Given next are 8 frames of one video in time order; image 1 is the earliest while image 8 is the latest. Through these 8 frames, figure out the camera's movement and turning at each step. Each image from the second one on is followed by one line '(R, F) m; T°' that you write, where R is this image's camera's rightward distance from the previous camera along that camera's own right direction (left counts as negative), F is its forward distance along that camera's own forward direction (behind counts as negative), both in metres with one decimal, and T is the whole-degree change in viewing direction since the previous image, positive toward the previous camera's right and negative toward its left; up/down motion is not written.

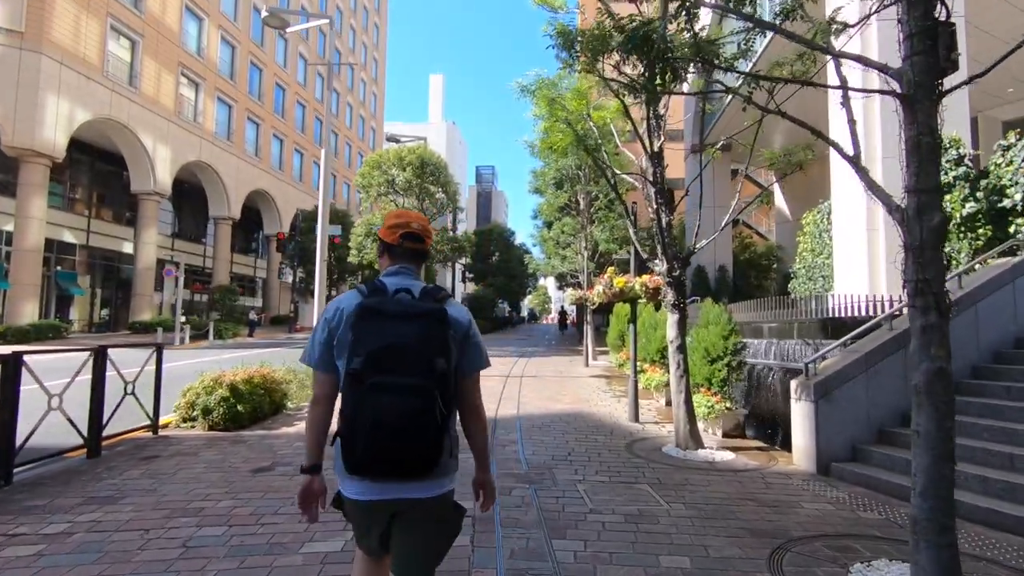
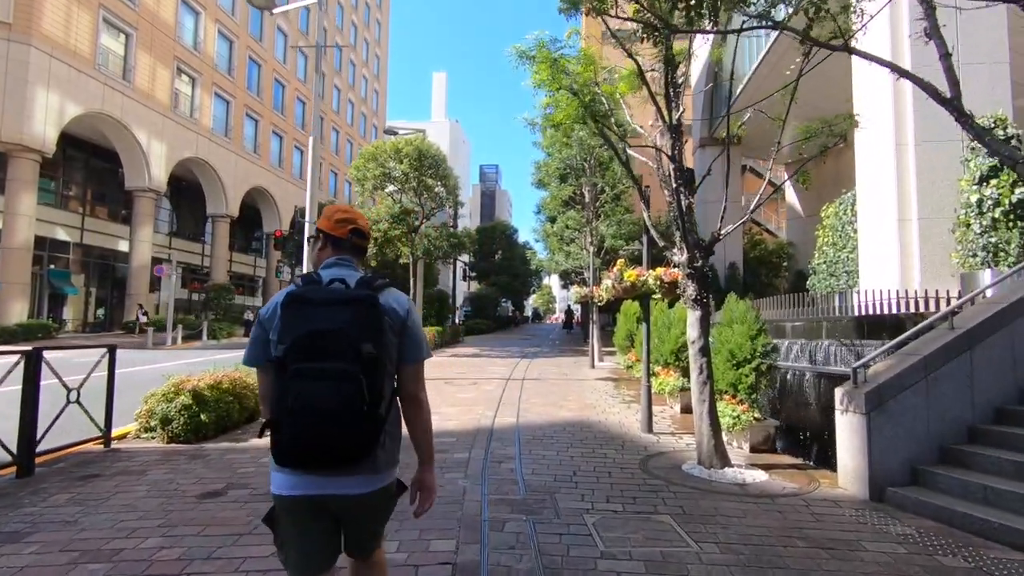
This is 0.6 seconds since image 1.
(+0.1, +0.9) m; 0°
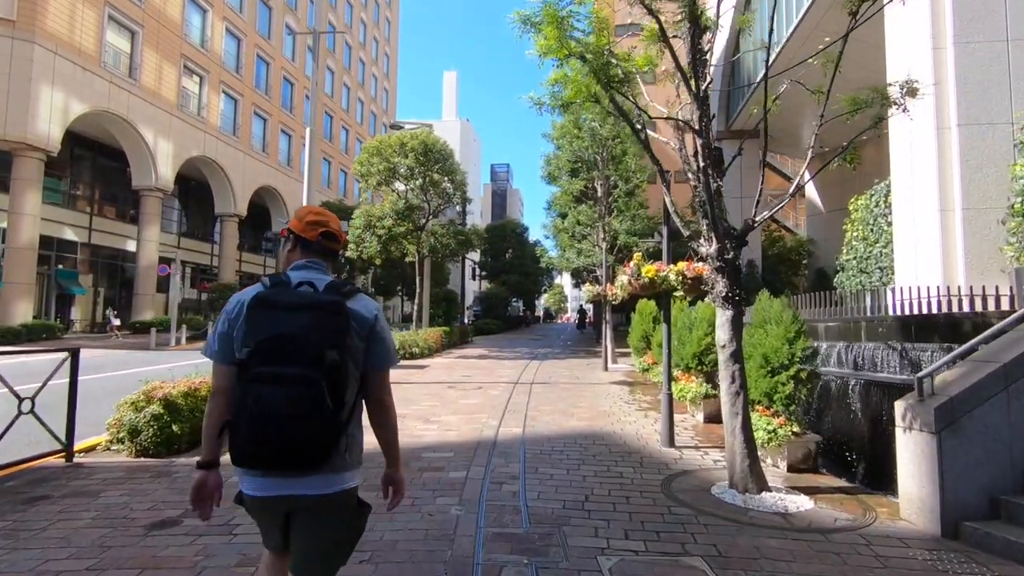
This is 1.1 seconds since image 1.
(+0.1, +0.8) m; -1°
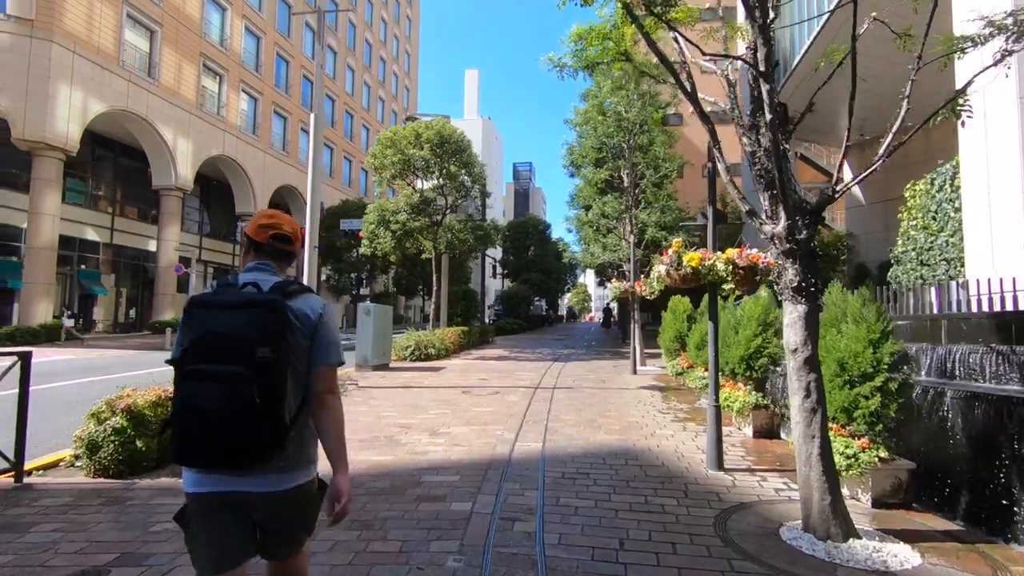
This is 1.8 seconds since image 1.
(+0.1, +1.0) m; -2°
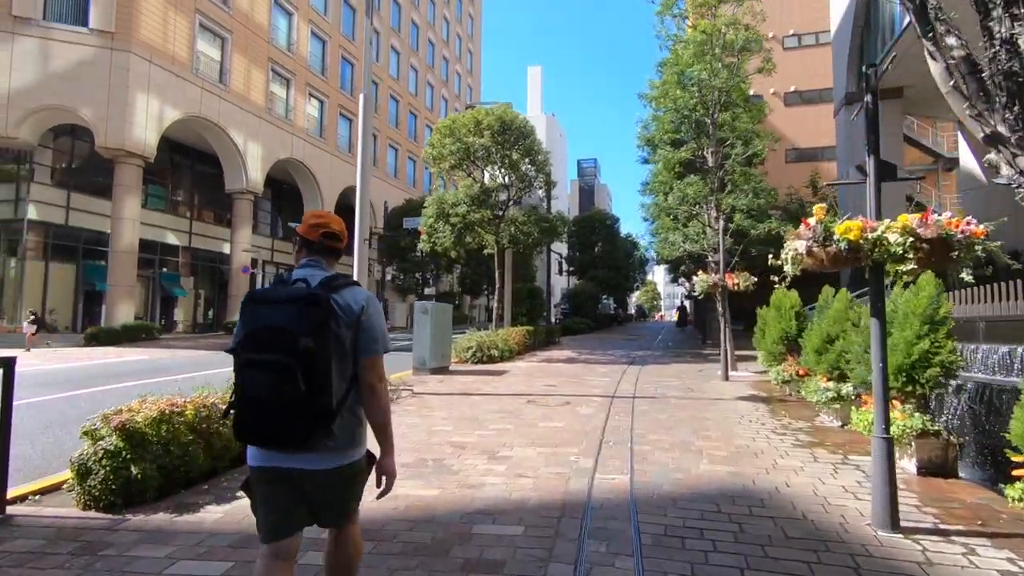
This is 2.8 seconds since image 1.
(-0.1, +1.4) m; -7°
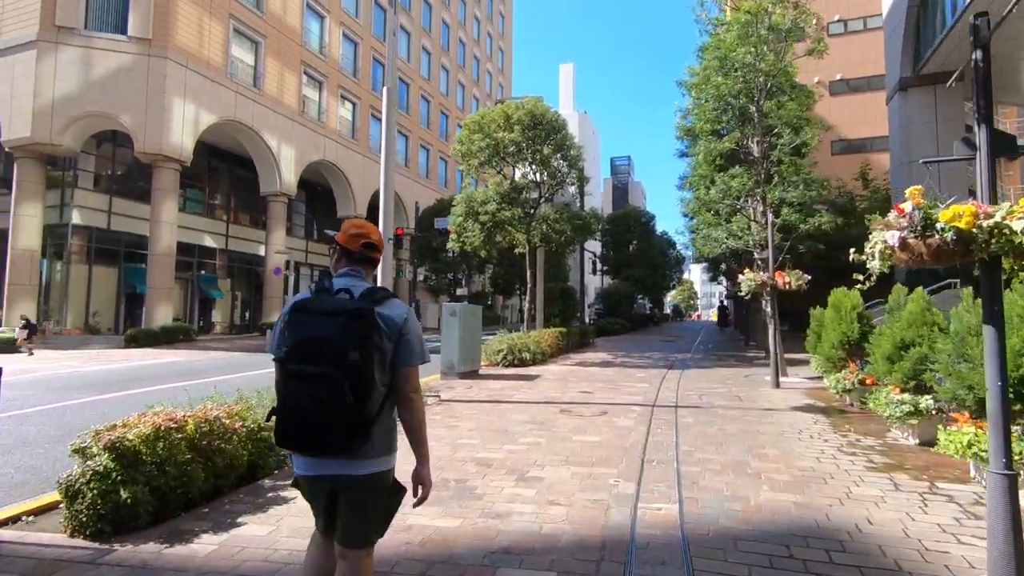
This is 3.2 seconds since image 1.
(0.0, +0.6) m; -3°
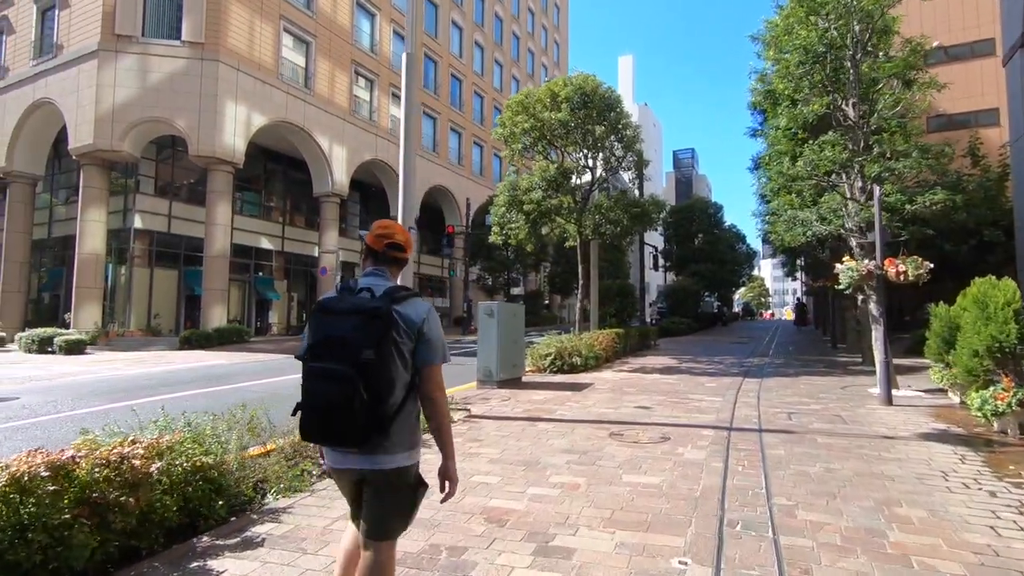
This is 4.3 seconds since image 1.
(+0.3, +1.6) m; -6°
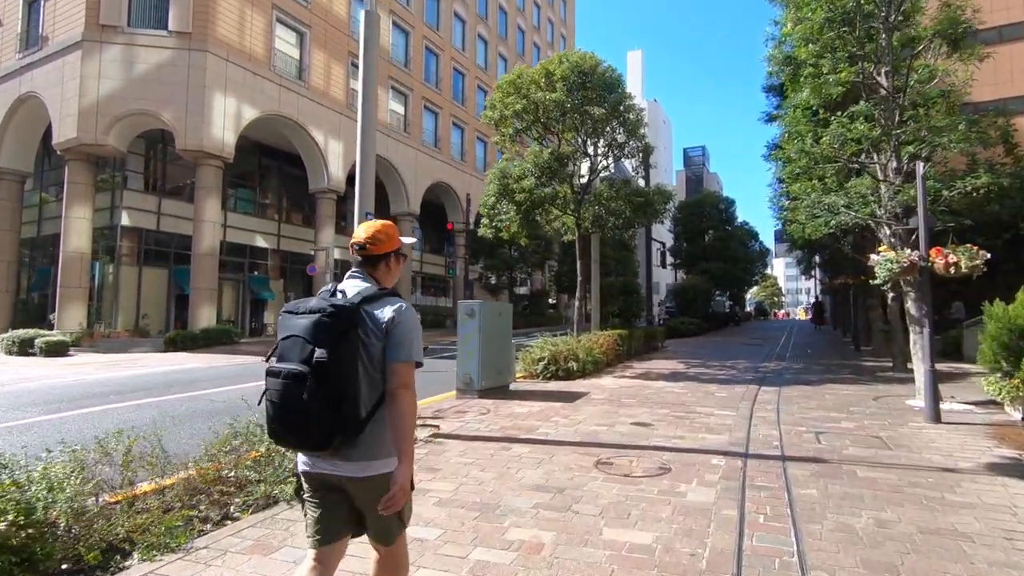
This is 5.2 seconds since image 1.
(+0.5, +1.3) m; -1°
